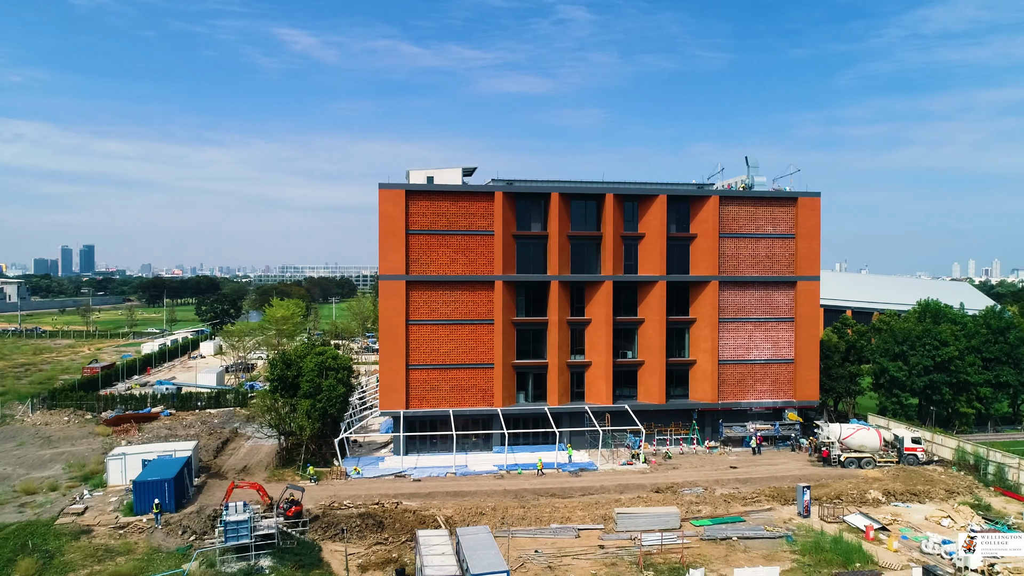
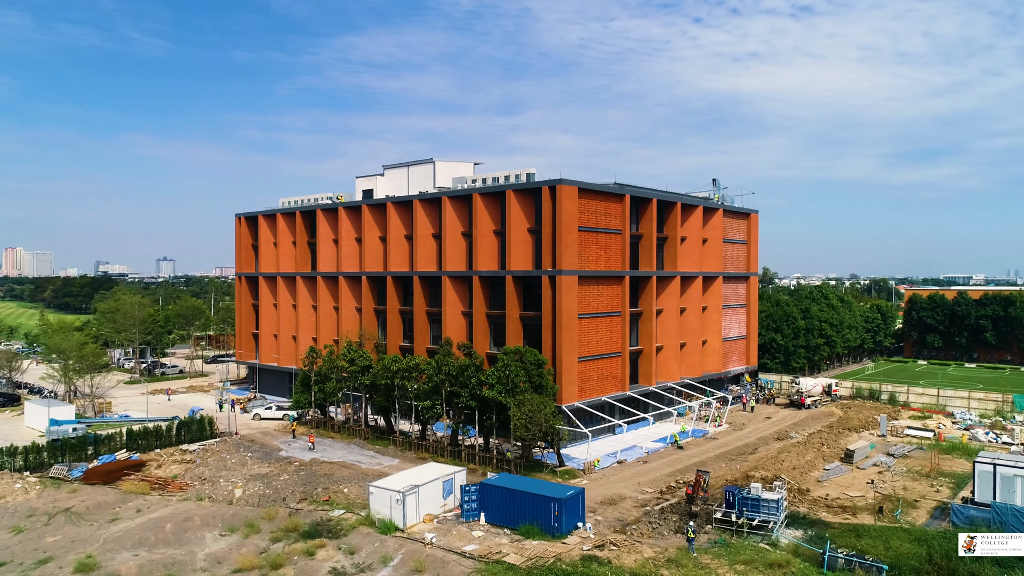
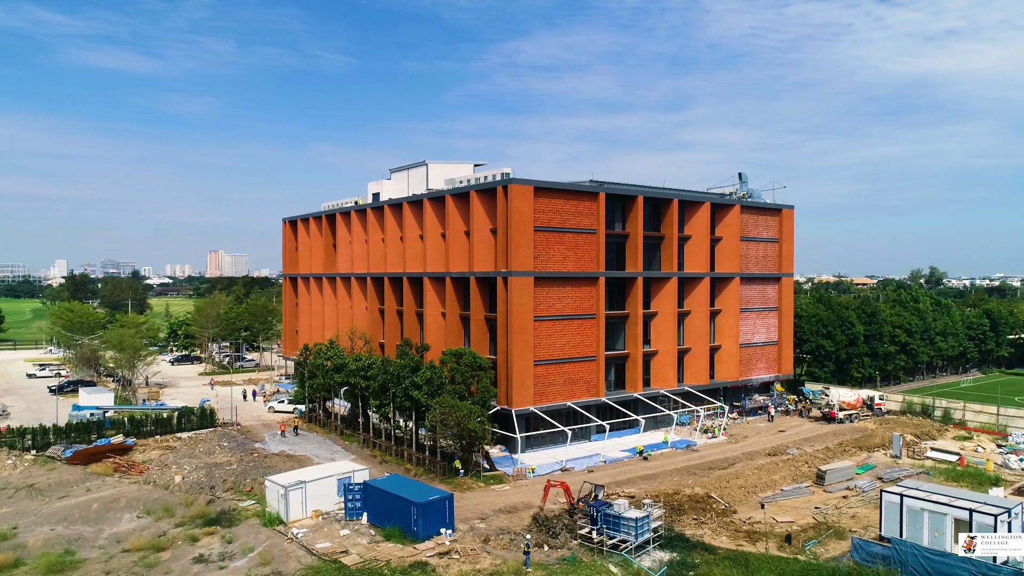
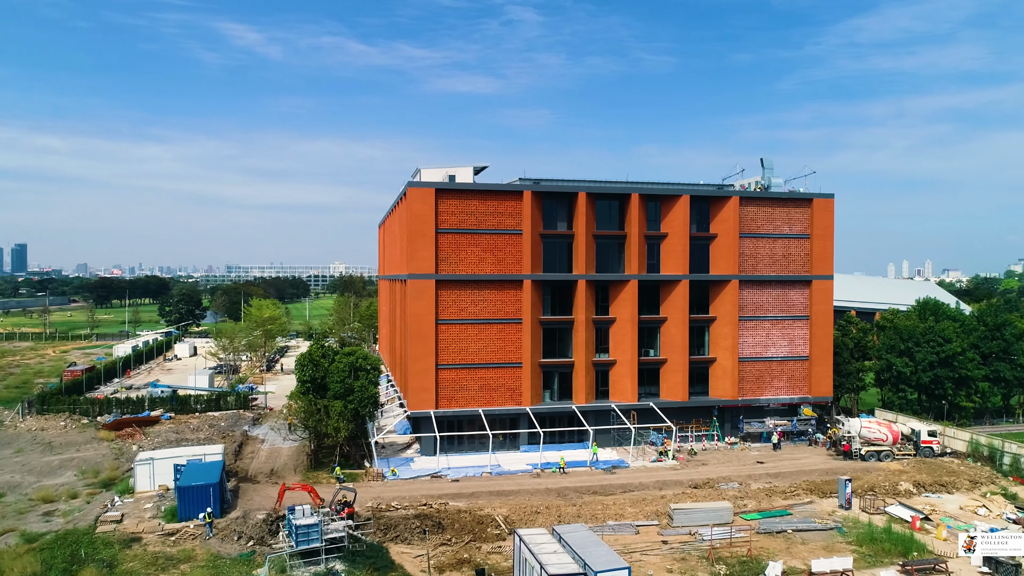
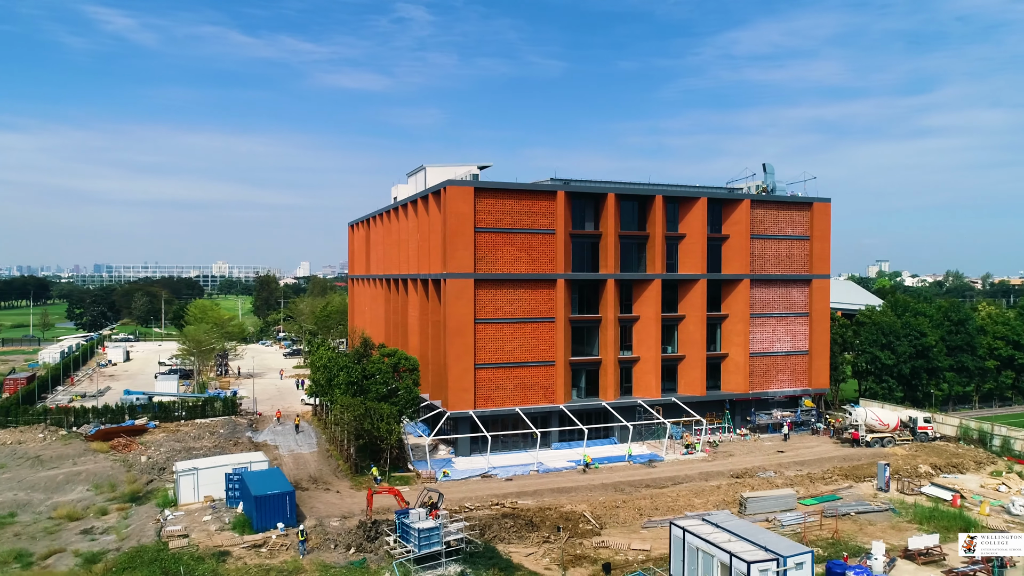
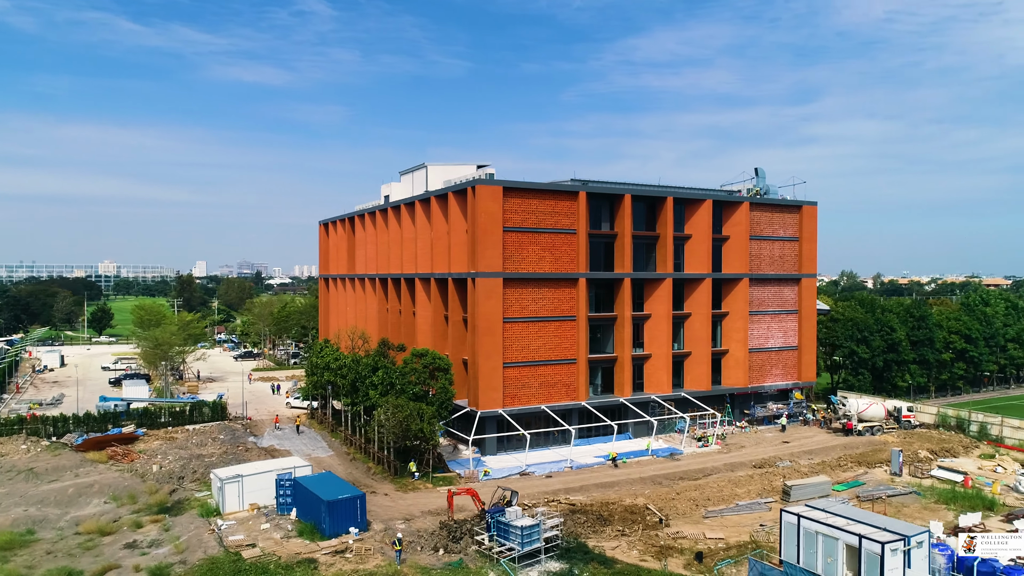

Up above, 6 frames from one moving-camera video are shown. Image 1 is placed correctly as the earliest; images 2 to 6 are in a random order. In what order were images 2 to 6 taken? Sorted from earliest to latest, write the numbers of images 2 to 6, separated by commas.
4, 5, 6, 3, 2
